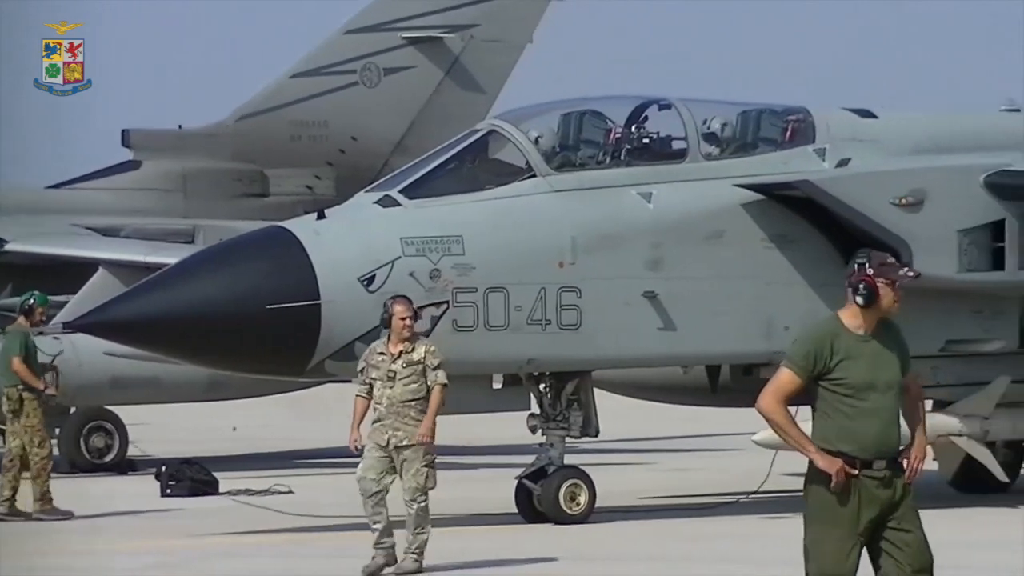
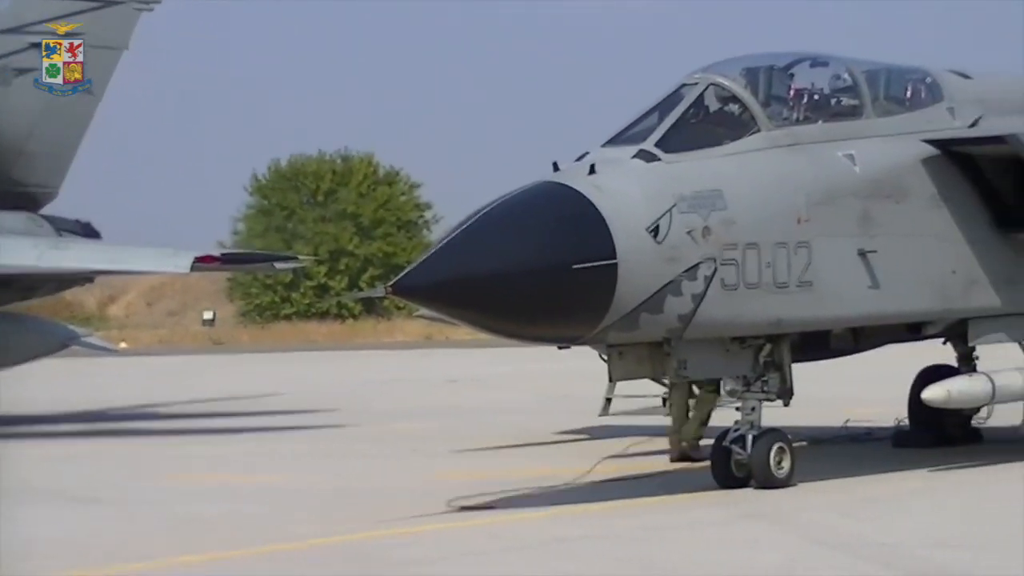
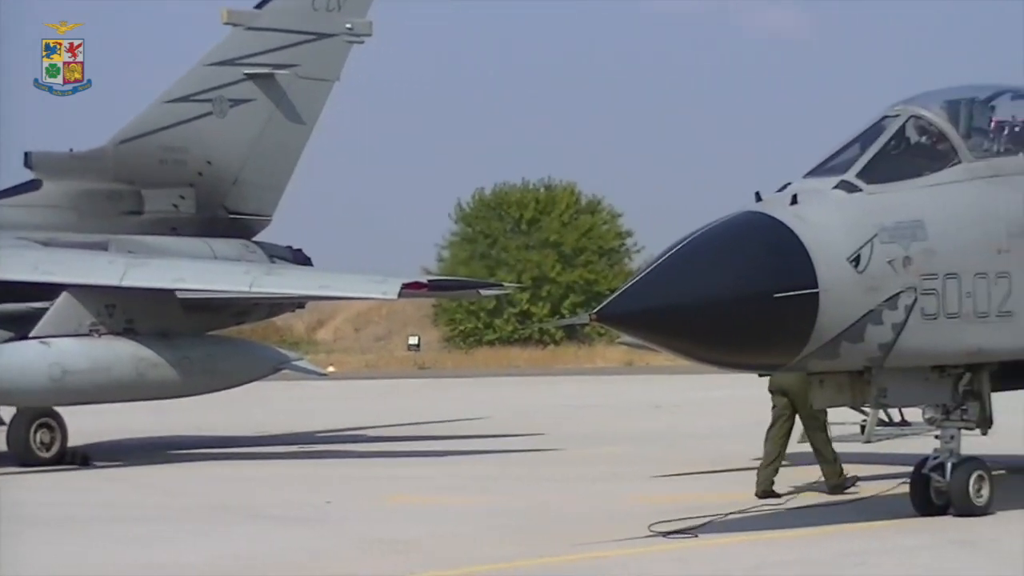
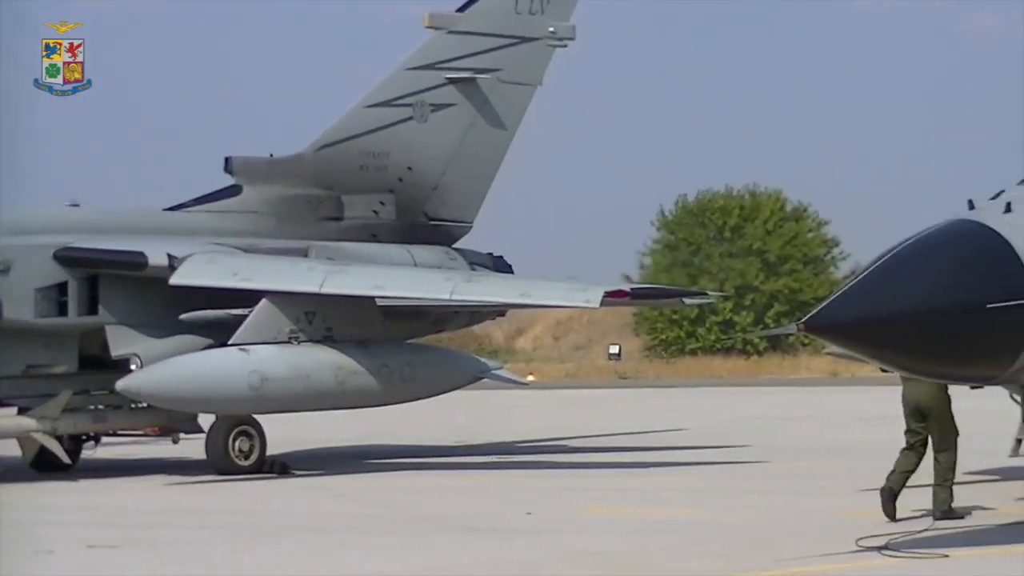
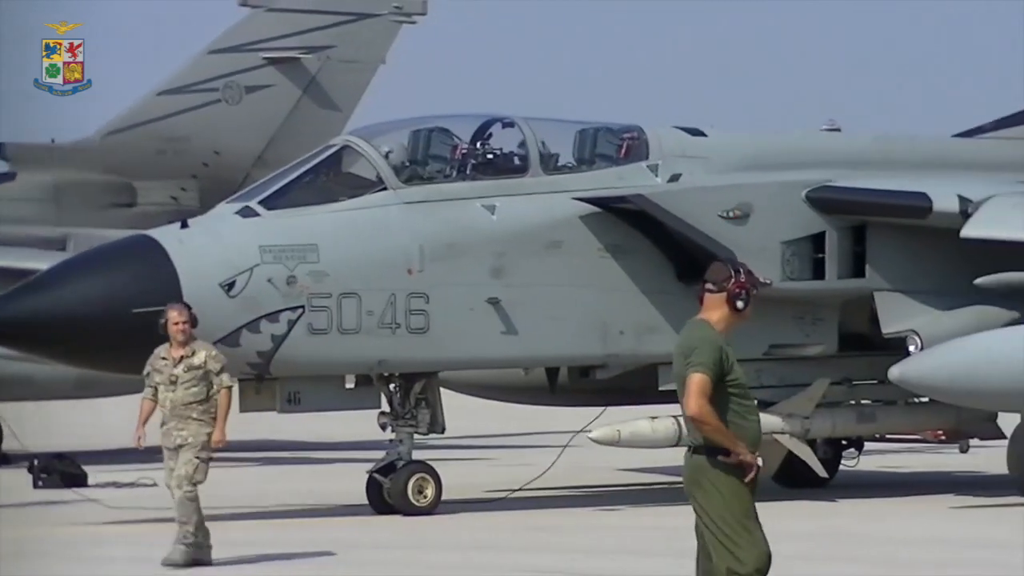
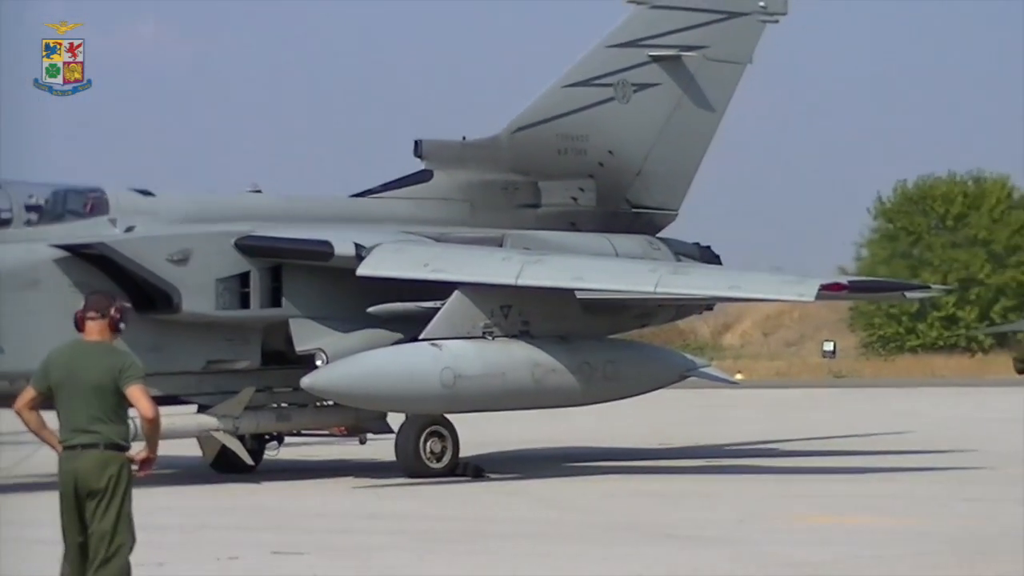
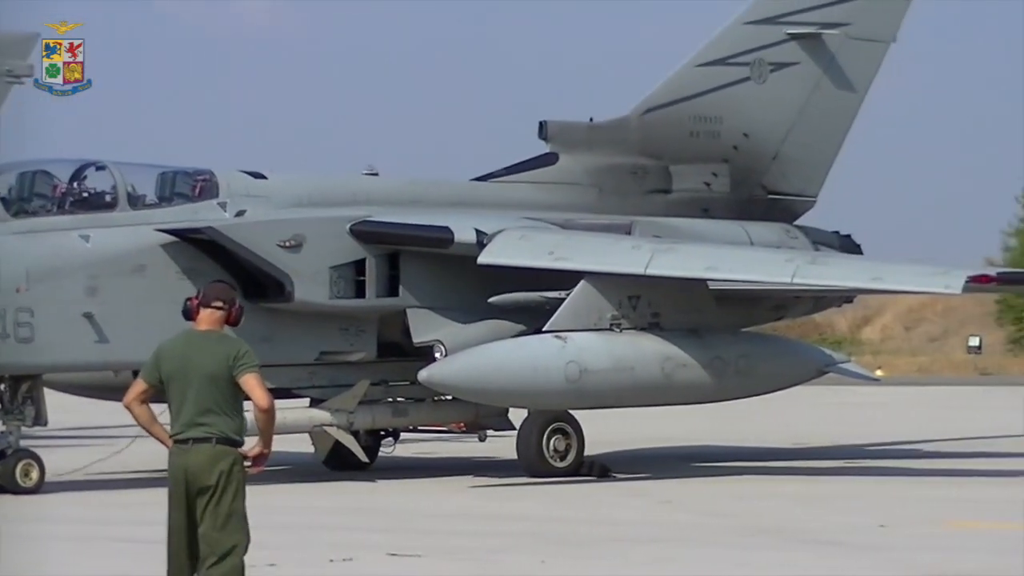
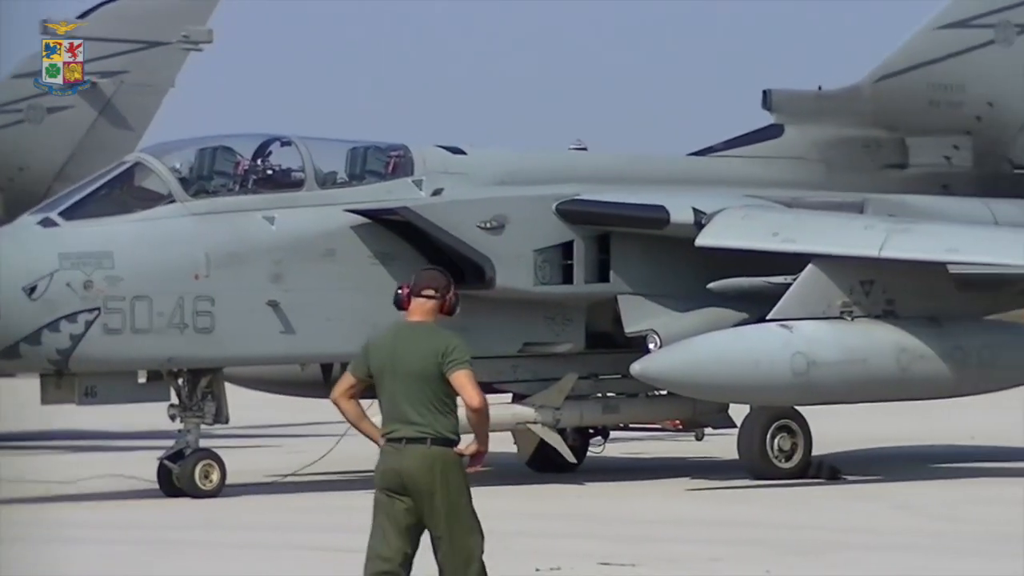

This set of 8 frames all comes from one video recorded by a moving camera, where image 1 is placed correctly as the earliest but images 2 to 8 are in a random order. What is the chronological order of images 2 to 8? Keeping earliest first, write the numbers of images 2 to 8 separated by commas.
5, 8, 7, 6, 4, 3, 2
